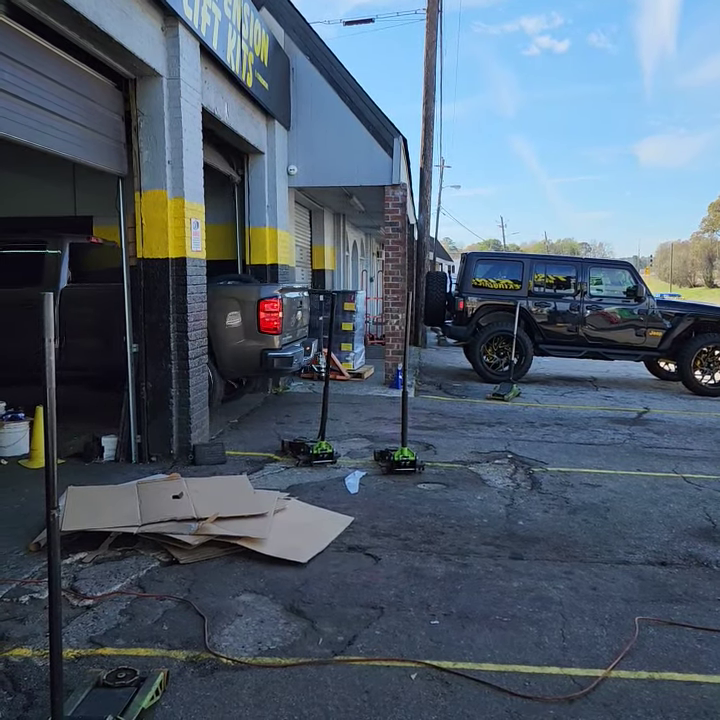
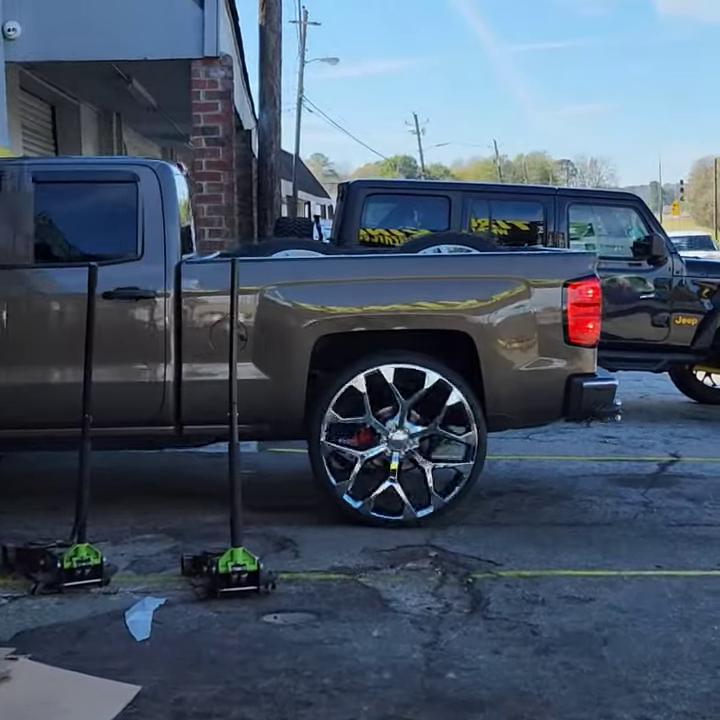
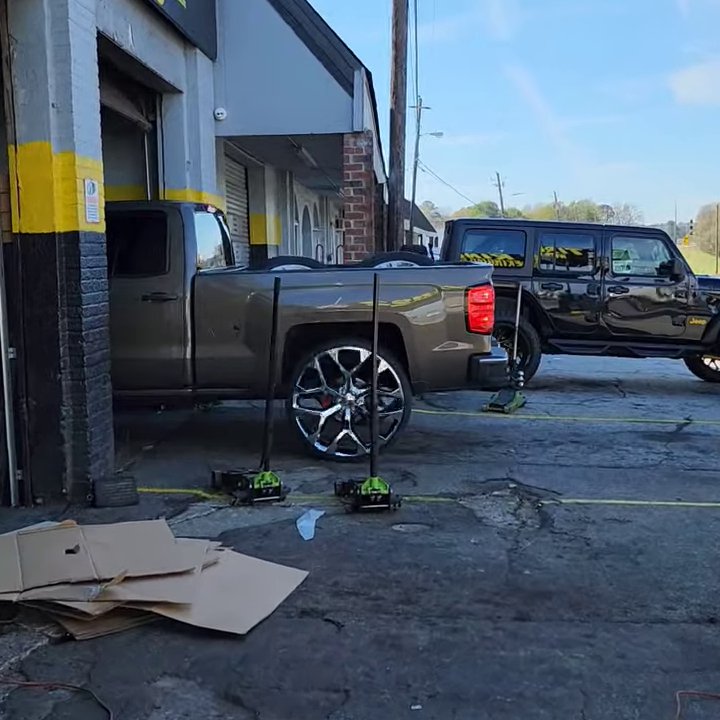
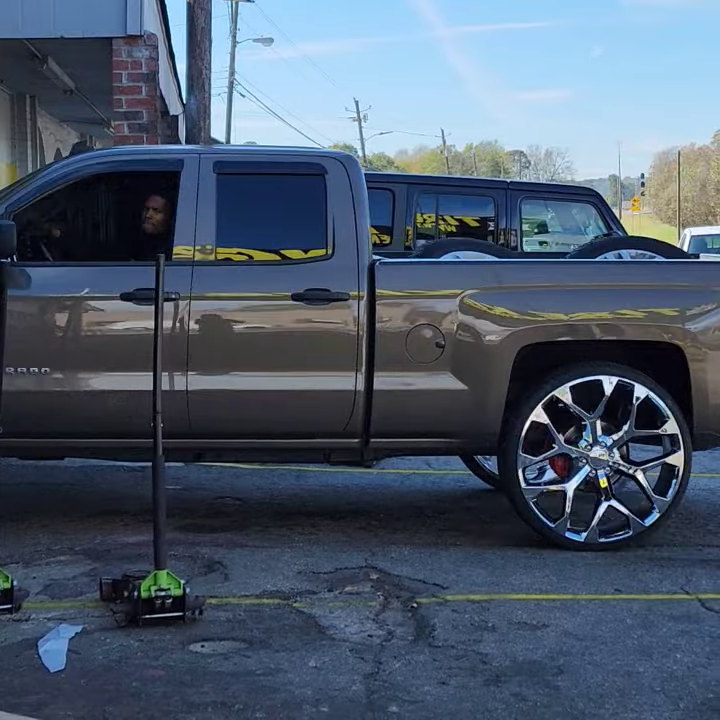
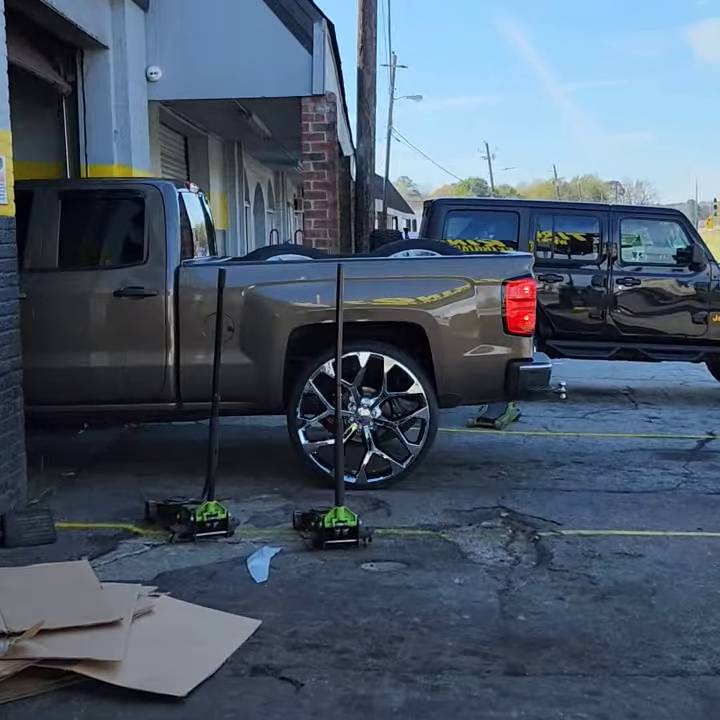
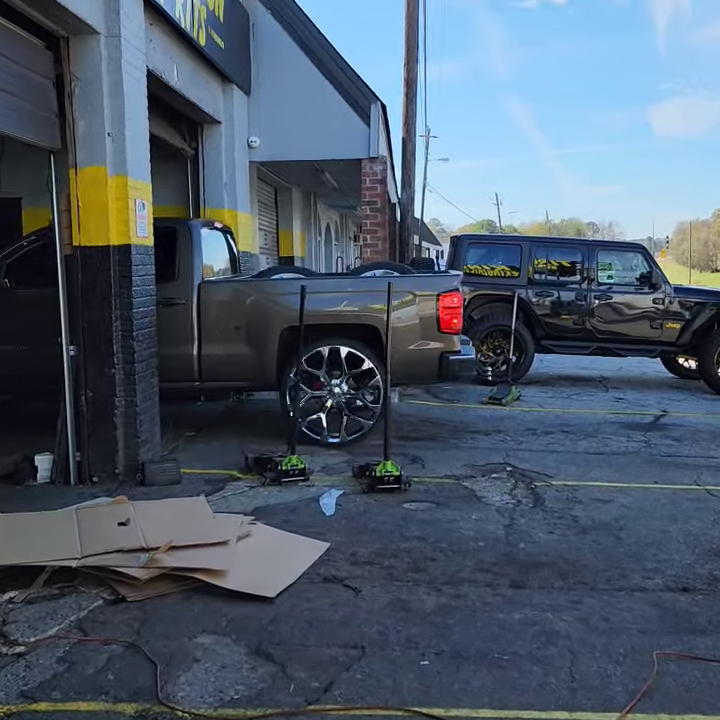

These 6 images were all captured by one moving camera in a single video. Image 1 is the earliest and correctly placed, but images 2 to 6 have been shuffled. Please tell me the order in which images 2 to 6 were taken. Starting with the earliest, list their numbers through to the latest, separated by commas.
6, 3, 5, 2, 4
